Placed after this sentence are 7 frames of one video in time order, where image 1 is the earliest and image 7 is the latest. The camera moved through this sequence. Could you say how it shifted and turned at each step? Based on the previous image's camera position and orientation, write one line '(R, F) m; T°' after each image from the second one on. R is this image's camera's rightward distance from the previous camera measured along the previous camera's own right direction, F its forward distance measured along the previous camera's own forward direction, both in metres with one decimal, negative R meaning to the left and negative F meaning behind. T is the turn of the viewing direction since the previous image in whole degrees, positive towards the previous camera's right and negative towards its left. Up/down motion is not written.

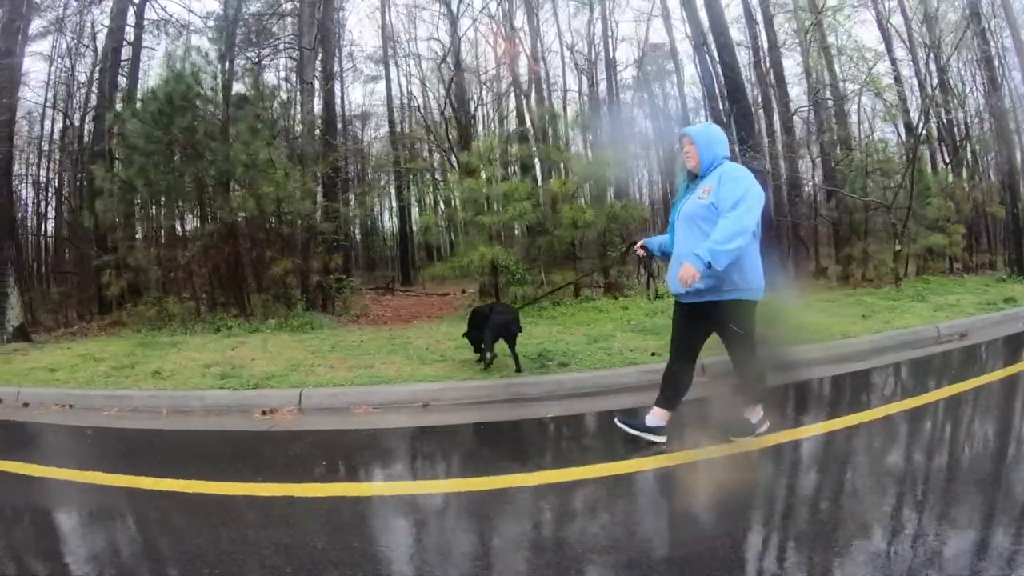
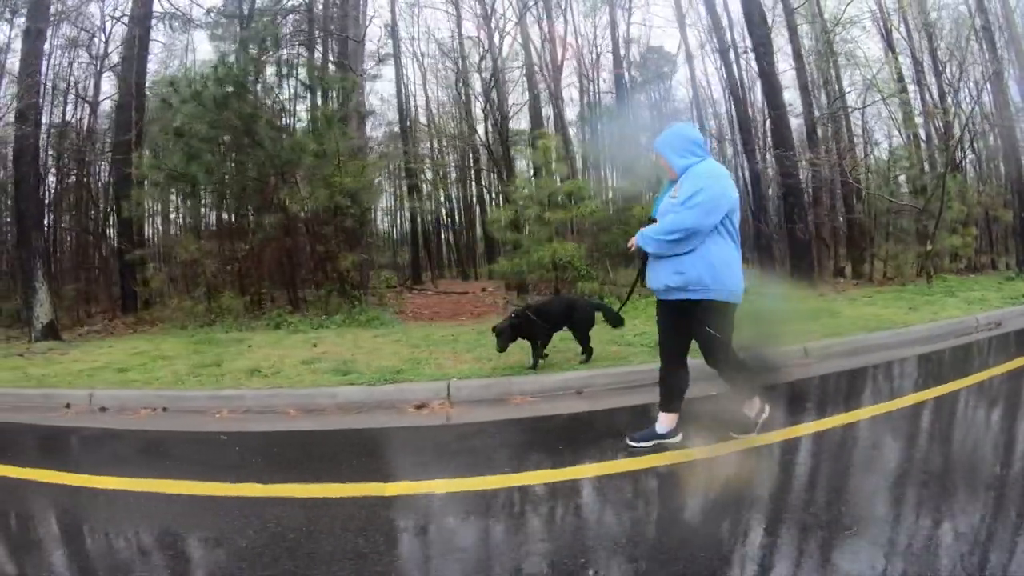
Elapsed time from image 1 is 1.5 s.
(-0.6, +0.1) m; +4°
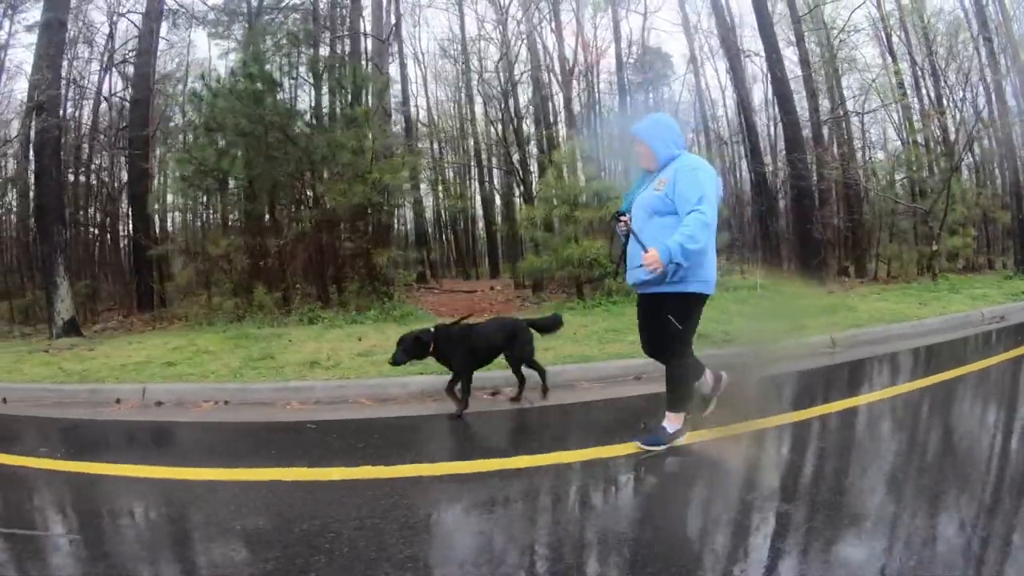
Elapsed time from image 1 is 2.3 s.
(-0.3, 0.0) m; +2°
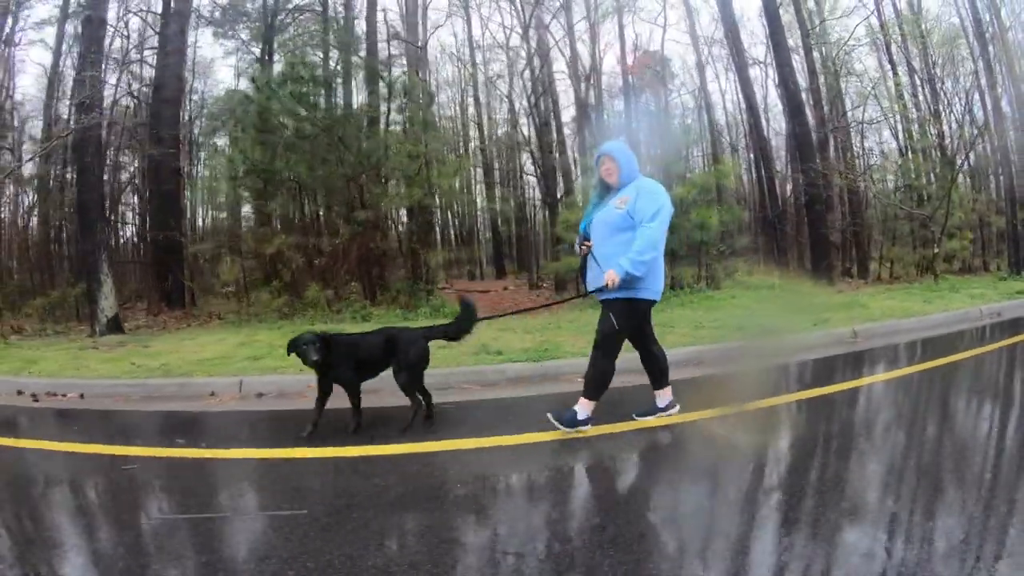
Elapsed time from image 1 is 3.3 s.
(-0.4, -0.1) m; +2°
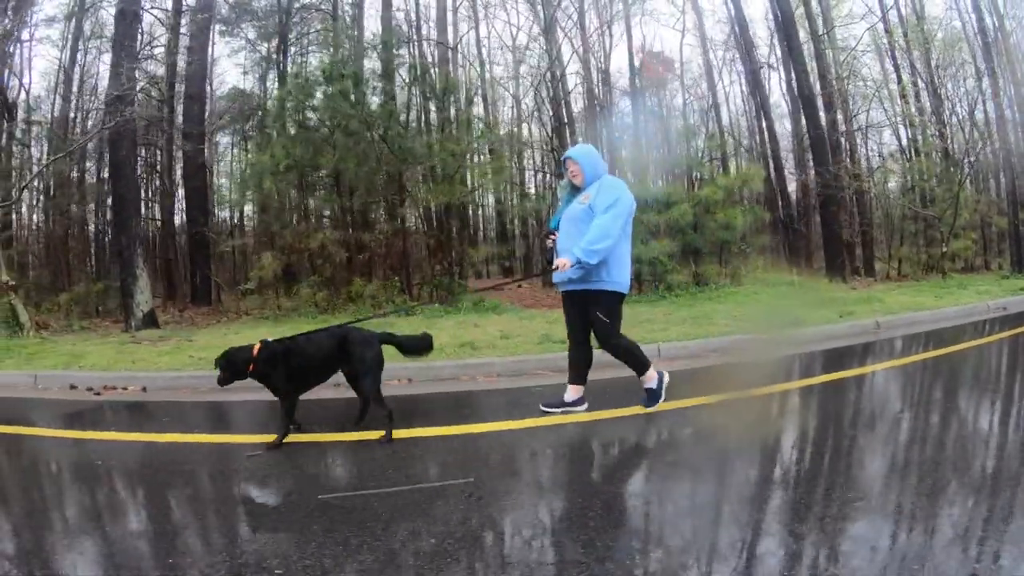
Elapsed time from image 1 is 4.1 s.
(-0.3, 0.0) m; +2°
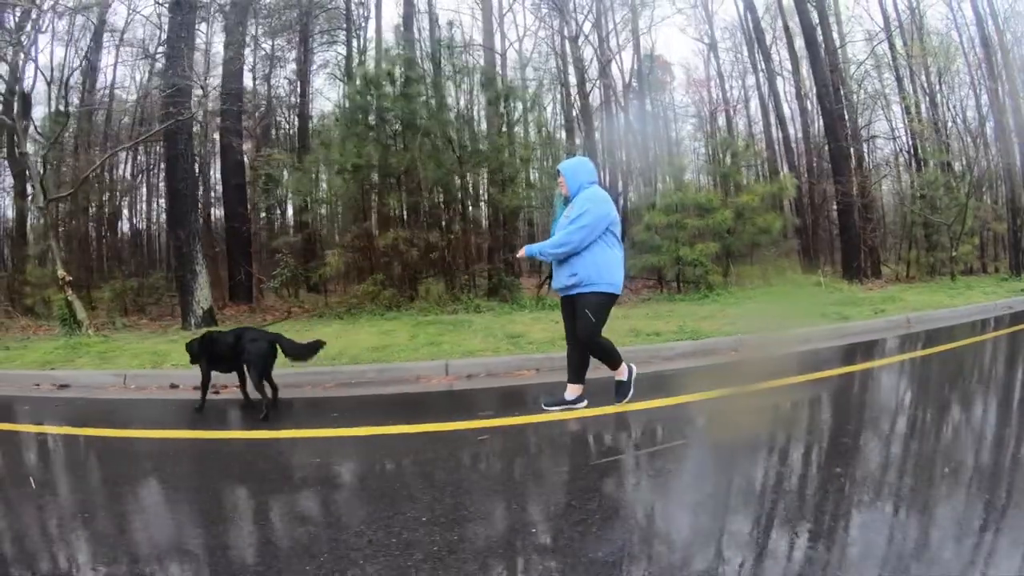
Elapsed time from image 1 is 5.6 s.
(-0.6, 0.0) m; +3°
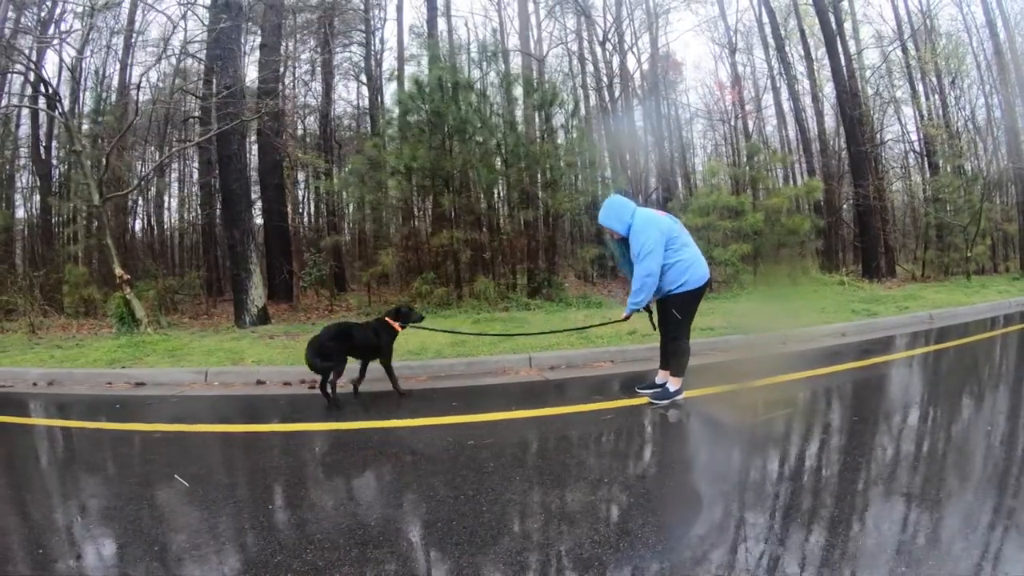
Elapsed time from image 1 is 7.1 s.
(-0.3, -0.1) m; +1°
